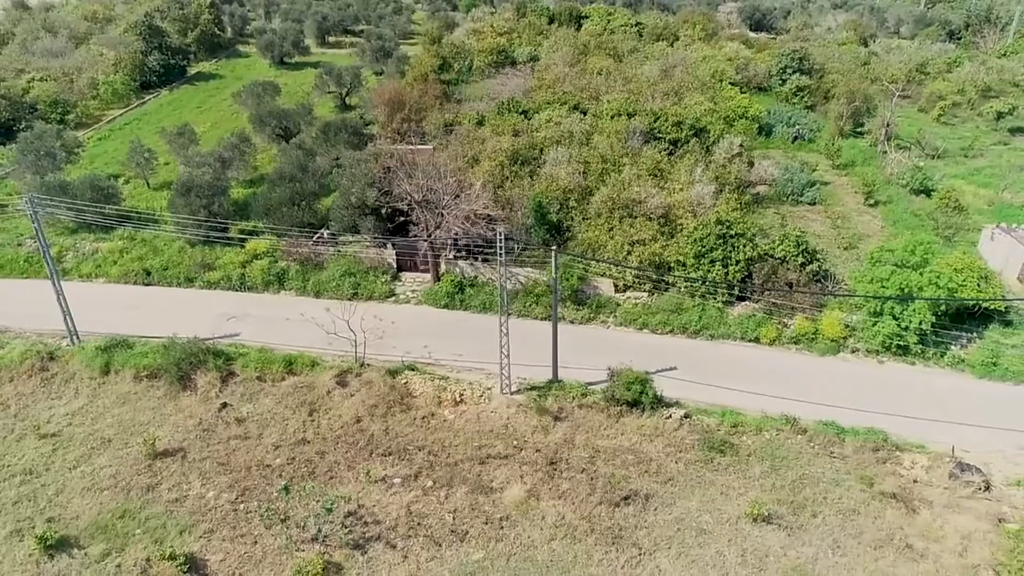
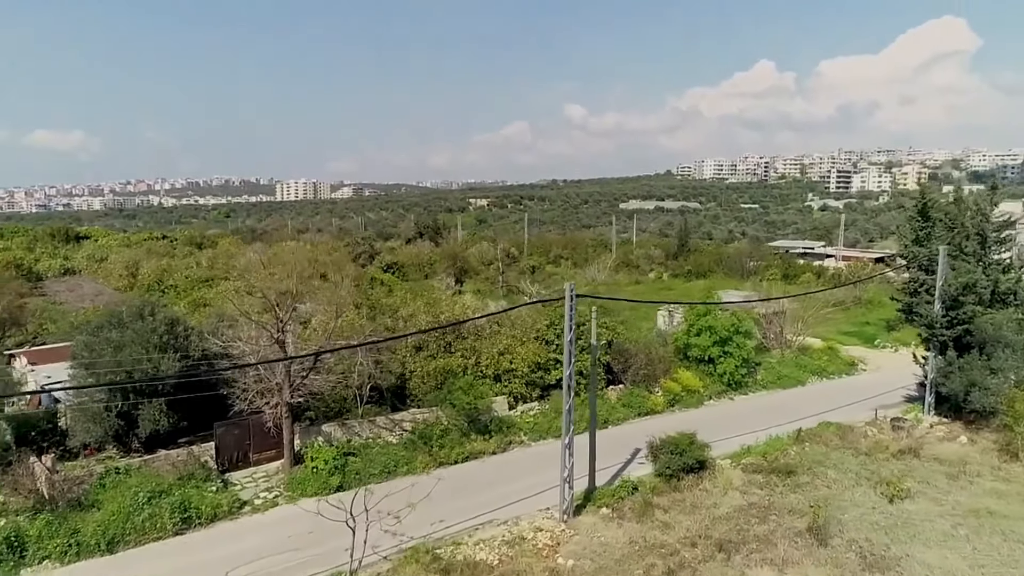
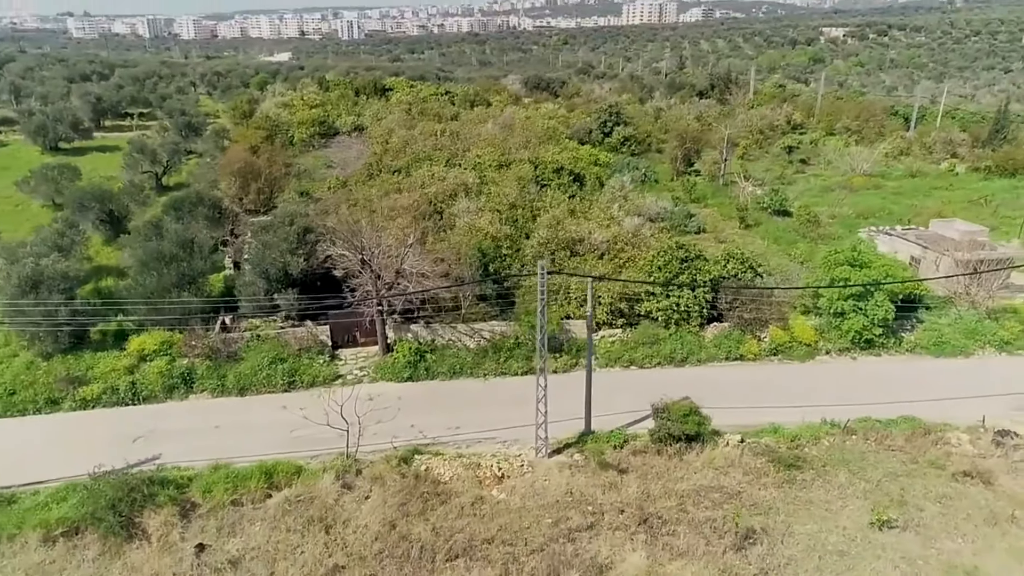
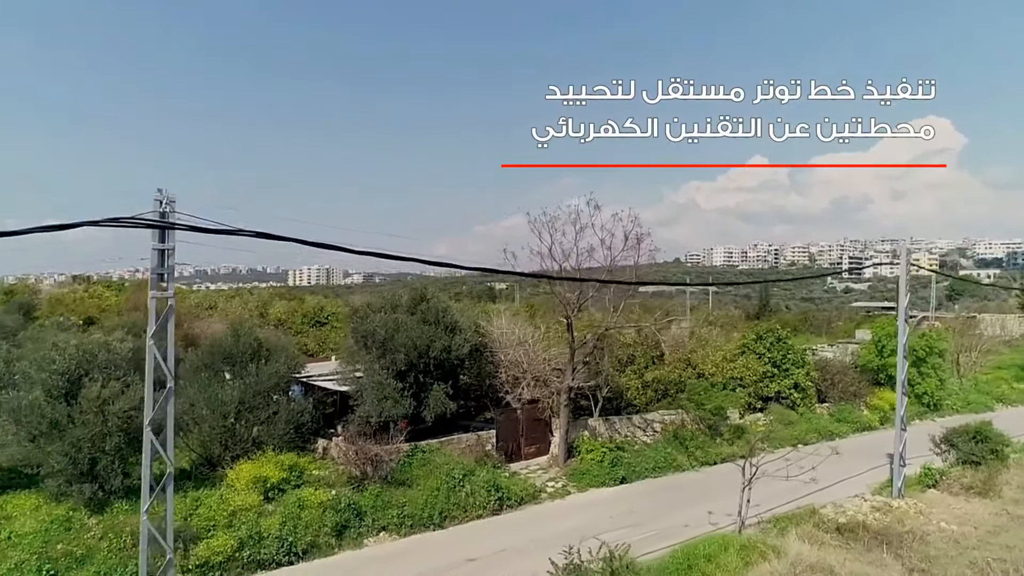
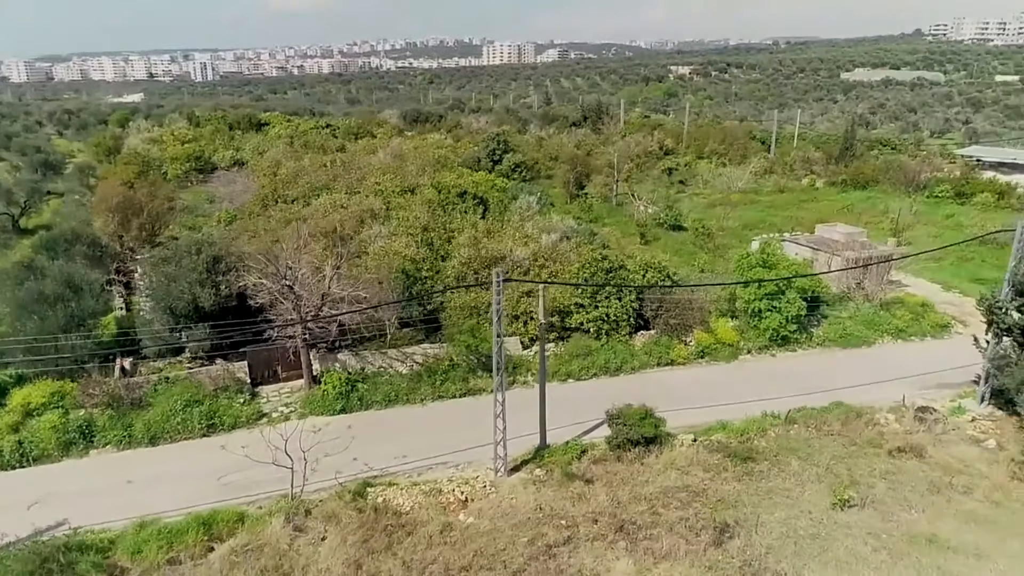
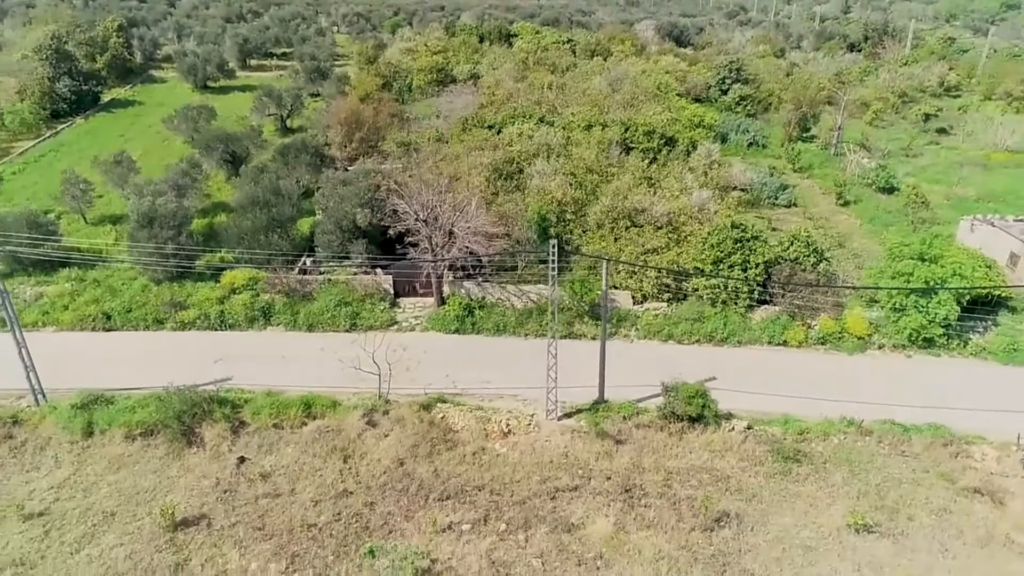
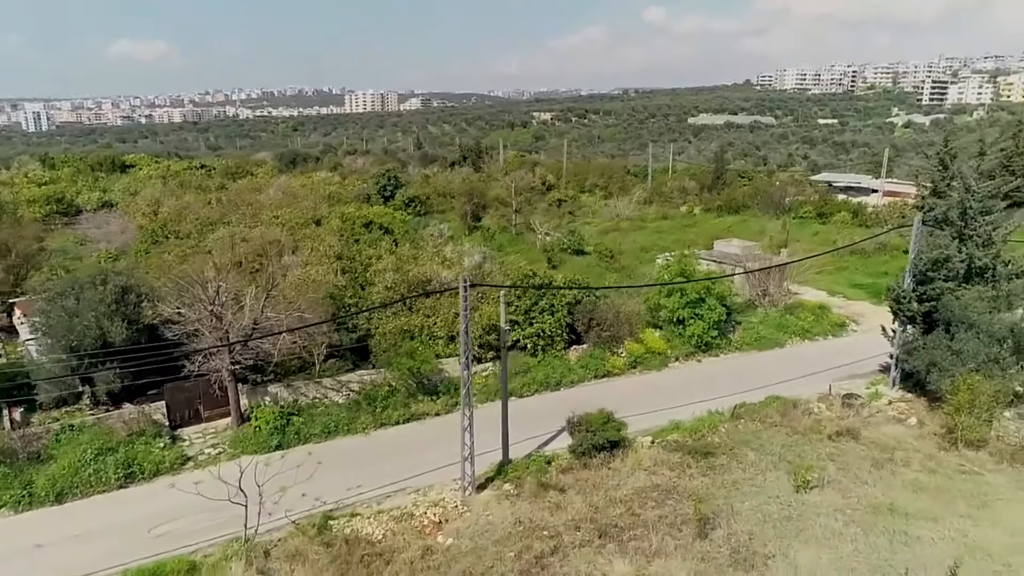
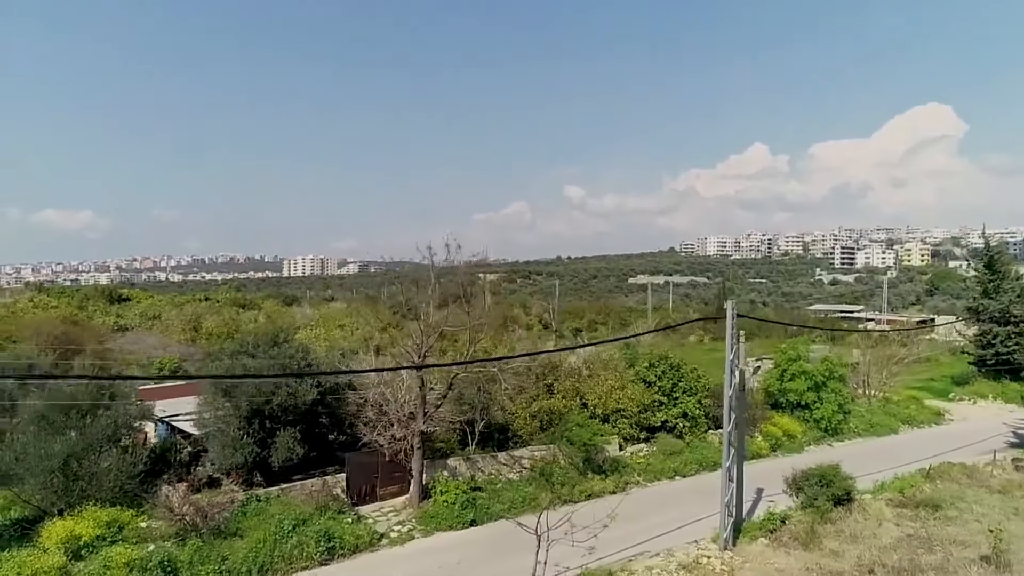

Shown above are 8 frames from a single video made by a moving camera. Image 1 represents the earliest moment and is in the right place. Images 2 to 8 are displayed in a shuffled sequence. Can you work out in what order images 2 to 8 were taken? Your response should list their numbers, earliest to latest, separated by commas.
6, 3, 5, 7, 2, 8, 4
